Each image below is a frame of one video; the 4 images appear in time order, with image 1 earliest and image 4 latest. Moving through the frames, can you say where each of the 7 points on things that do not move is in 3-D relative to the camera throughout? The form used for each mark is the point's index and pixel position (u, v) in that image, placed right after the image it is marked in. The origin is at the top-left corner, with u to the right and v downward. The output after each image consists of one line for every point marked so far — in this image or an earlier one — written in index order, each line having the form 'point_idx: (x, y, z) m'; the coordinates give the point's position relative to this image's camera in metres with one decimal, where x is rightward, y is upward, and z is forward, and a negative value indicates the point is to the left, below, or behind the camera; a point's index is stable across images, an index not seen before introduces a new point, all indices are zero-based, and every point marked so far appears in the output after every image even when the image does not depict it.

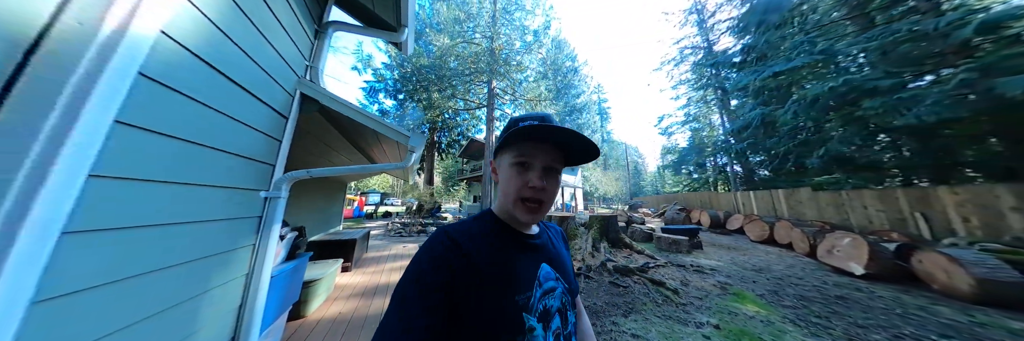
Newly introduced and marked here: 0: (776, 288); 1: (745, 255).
0: (+4.6, -2.1, +3.4) m
1: (+6.8, -2.4, +5.6) m
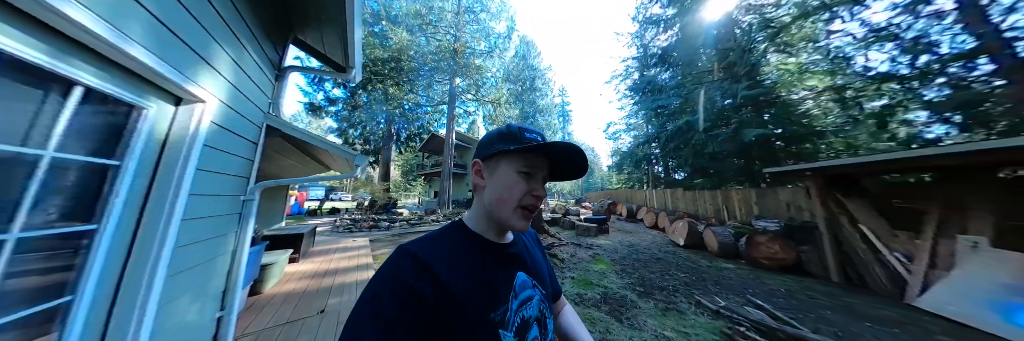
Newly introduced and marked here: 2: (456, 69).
0: (+3.1, -2.3, +5.1) m
1: (+4.8, -2.6, +7.7) m
2: (-3.1, +5.7, +10.6) m
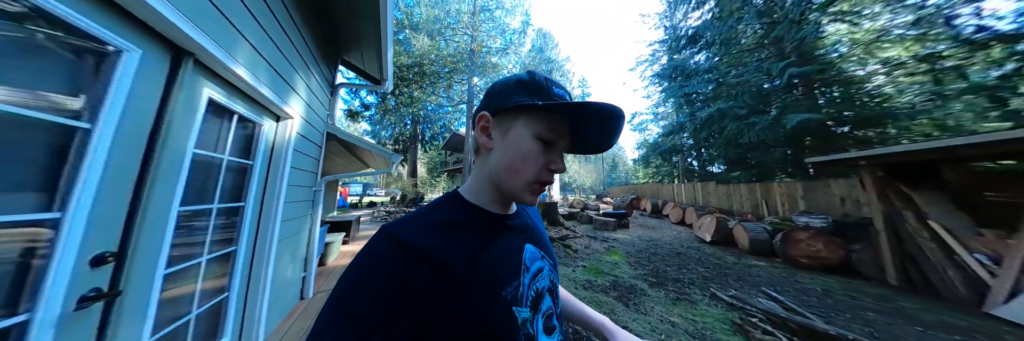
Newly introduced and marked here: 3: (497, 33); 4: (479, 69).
0: (+3.5, -2.1, +5.1) m
1: (+5.5, -2.4, +7.4) m
2: (-2.2, +5.9, +11.0) m
3: (-0.9, +8.2, +11.1) m
4: (-2.0, +5.9, +11.1) m
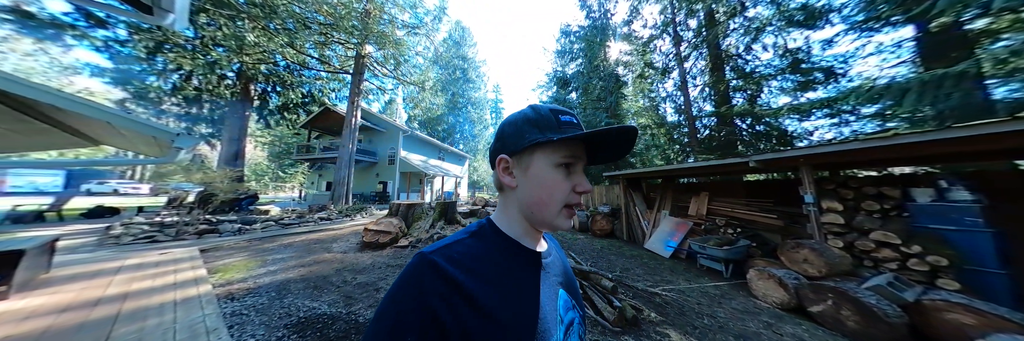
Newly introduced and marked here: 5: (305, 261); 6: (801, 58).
0: (+0.4, -2.2, +6.7) m
1: (+1.1, -2.6, +9.7) m
2: (-6.8, +6.3, +9.5) m
3: (-5.5, +8.4, +10.2) m
4: (-6.7, +6.3, +9.6) m
5: (-4.8, -2.1, +4.5) m
6: (+8.7, +3.4, +5.7) m
